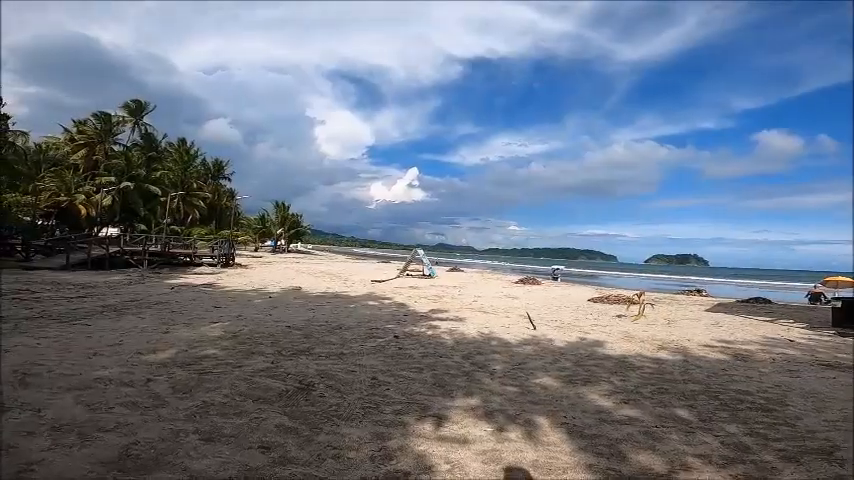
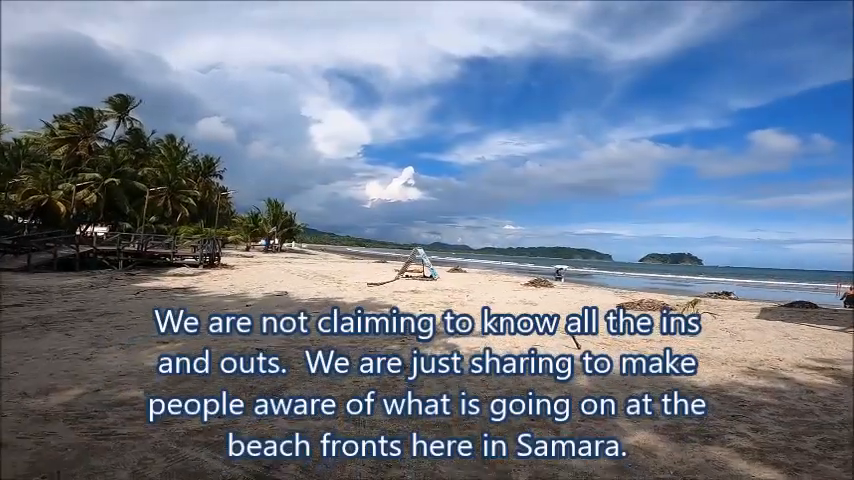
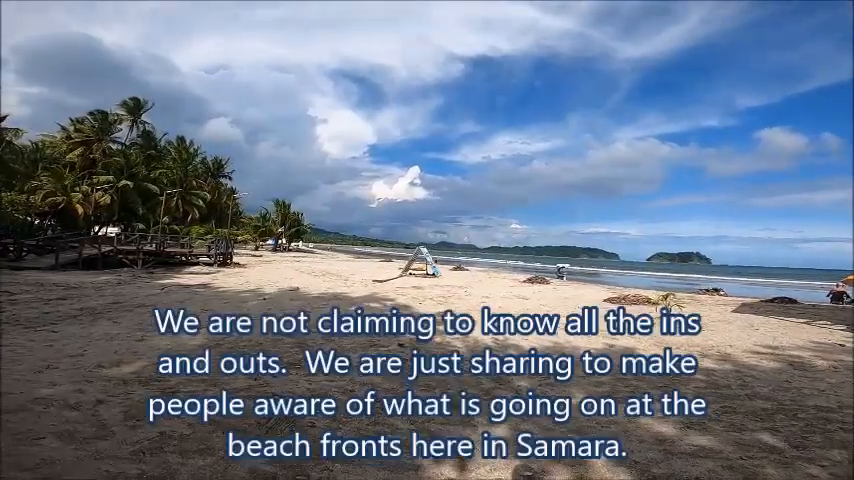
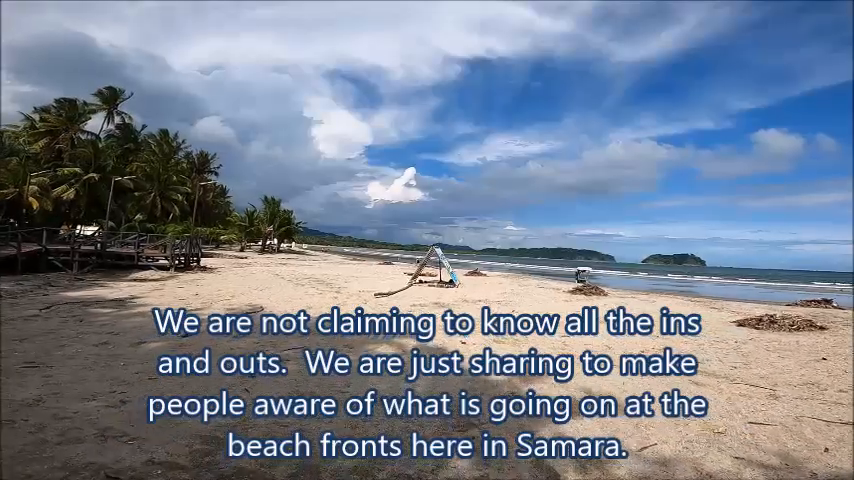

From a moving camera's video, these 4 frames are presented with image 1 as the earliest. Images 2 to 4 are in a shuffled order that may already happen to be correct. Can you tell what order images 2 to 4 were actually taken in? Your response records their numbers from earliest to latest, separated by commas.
3, 2, 4
